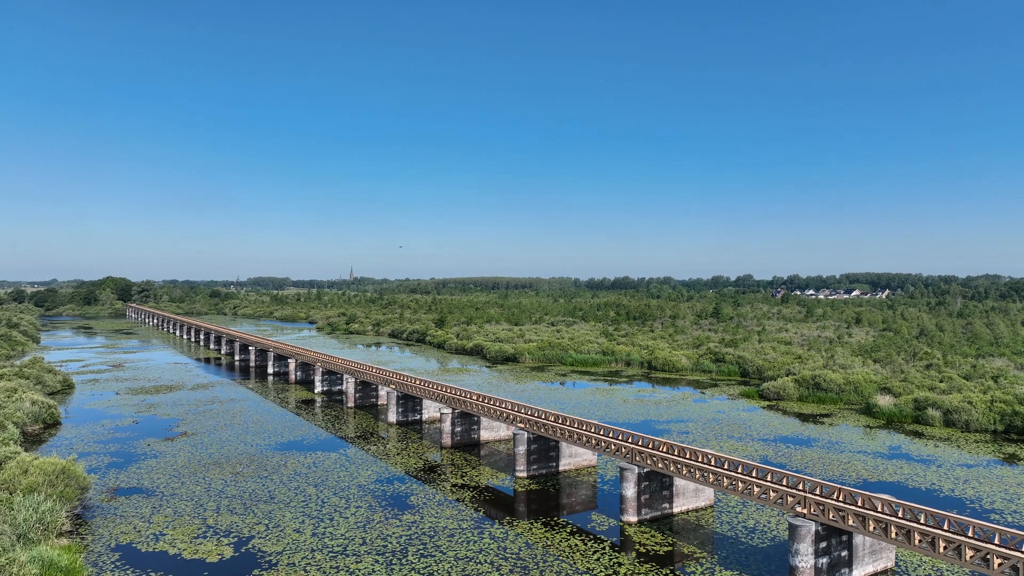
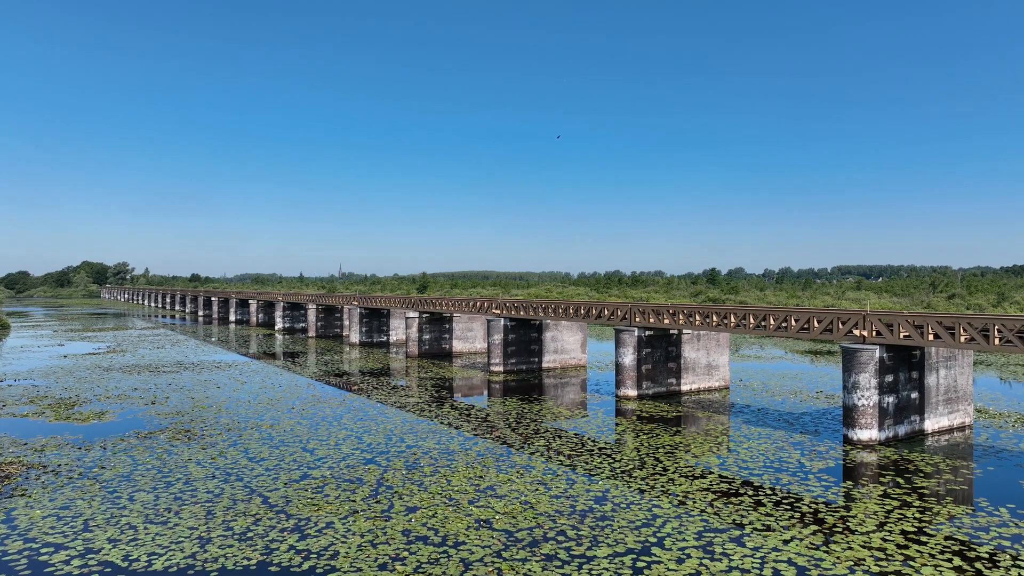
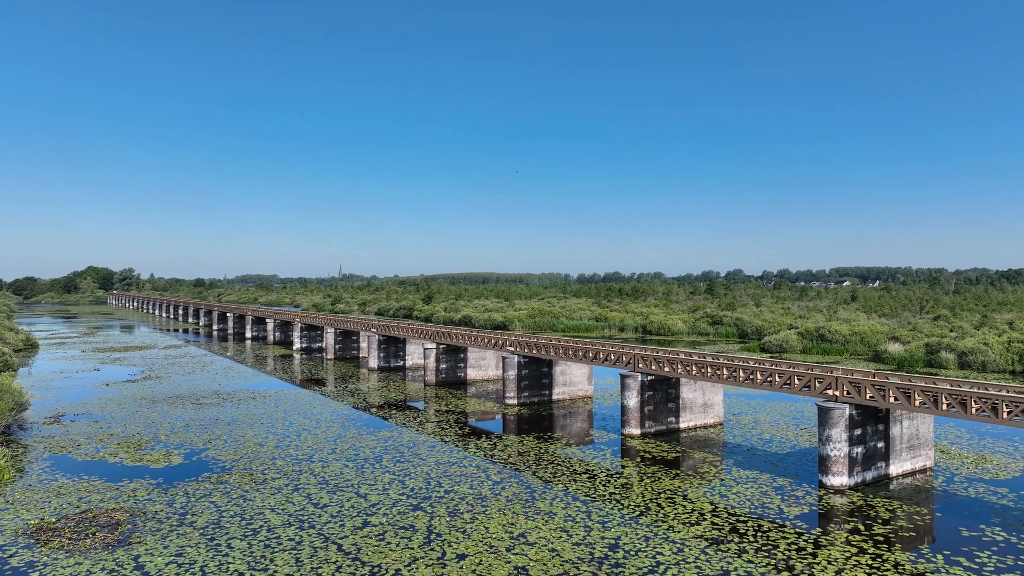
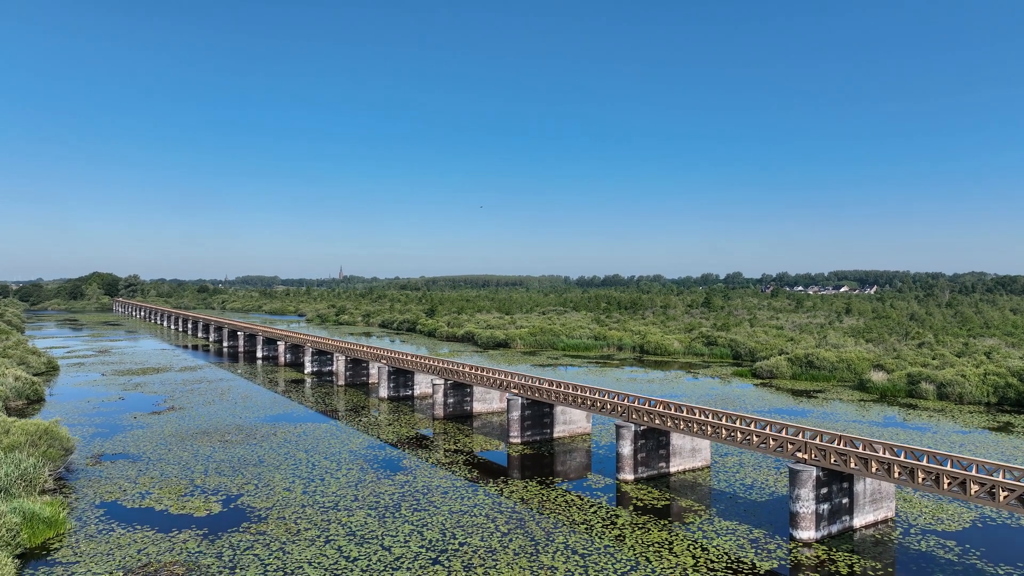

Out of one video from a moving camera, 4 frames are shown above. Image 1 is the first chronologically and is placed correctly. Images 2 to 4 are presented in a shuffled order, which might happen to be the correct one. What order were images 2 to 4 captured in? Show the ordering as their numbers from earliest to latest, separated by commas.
4, 3, 2
